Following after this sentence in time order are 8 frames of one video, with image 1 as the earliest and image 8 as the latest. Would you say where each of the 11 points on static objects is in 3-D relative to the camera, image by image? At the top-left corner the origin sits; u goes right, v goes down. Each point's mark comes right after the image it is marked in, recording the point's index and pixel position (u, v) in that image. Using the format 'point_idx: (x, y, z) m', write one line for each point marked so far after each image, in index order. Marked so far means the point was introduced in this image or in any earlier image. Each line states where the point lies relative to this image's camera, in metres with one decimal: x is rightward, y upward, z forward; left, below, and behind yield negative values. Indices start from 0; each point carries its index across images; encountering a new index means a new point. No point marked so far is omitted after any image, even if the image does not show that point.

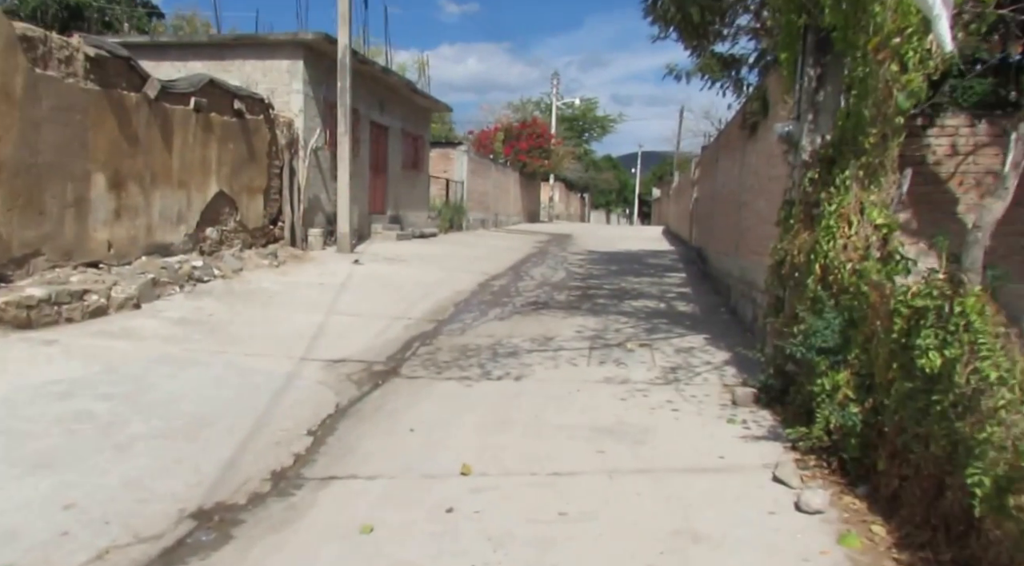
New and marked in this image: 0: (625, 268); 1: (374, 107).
0: (+2.1, +0.3, +14.5) m
1: (-3.1, +3.9, +17.3) m
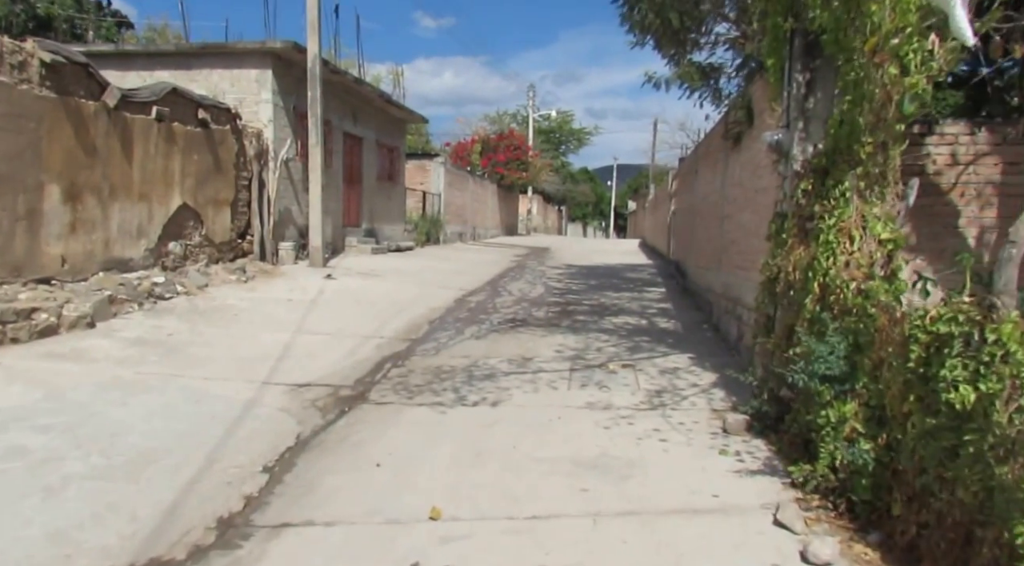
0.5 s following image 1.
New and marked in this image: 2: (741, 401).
0: (+1.7, 0.0, +14.2) m
1: (-3.6, +3.6, +16.9) m
2: (+1.8, -0.9, +6.1) m
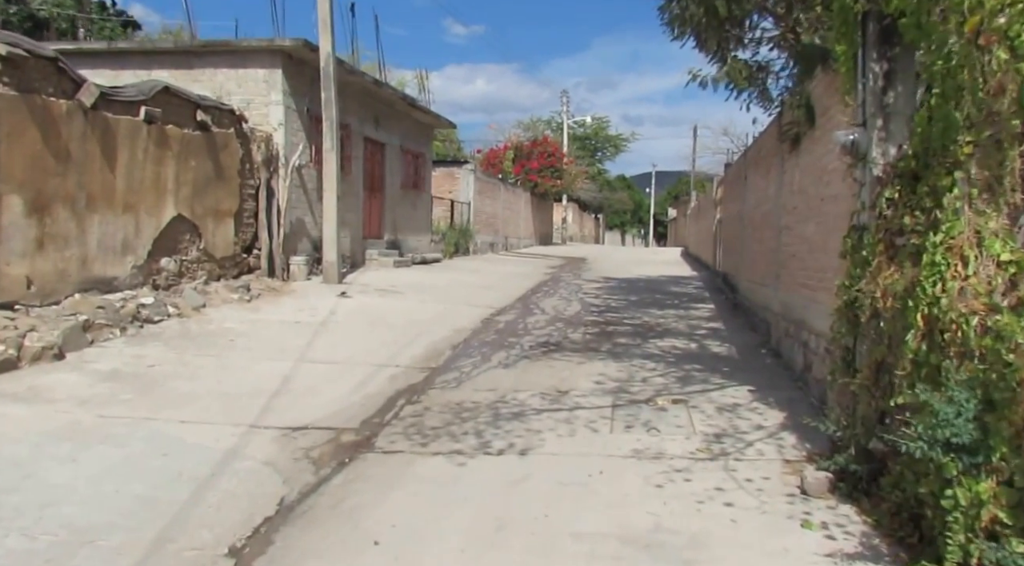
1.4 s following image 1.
0: (+2.2, -0.2, +13.1) m
1: (-3.0, +3.3, +16.0) m
2: (+2.0, -1.1, +5.0) m
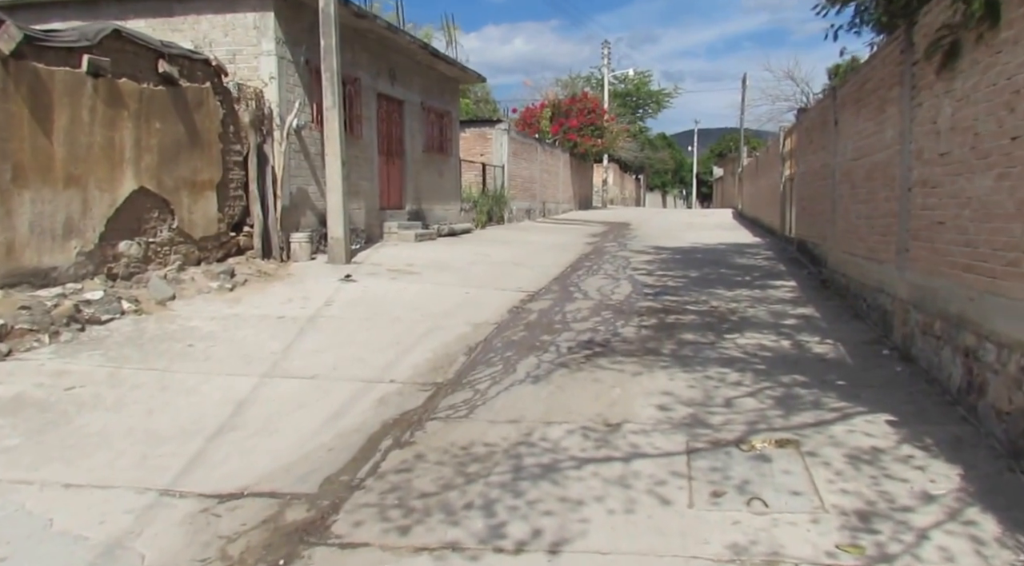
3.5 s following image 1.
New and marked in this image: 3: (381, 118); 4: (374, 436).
0: (+2.7, +0.2, +11.1) m
1: (-2.3, +3.7, +14.1) m
2: (+2.1, -1.0, +3.0) m
3: (-2.4, +3.0, +14.6) m
4: (-0.8, -0.9, +4.7) m
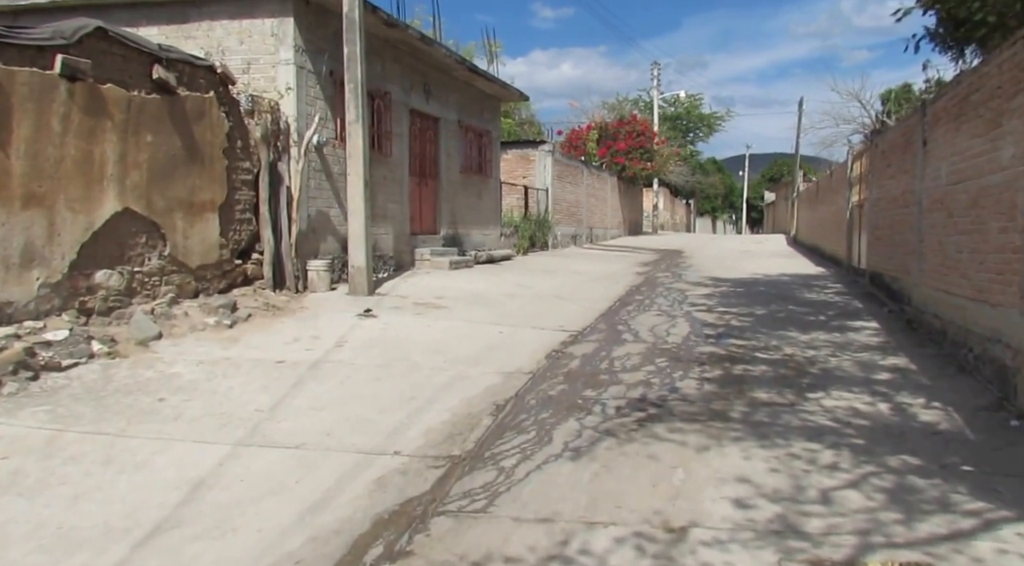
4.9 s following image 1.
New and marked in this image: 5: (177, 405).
0: (+3.2, -0.3, +9.7) m
1: (-1.6, +3.2, +13.1) m
2: (+2.1, -1.3, +1.7) m
3: (-1.6, +2.5, +13.6) m
4: (-0.7, -1.2, +3.5) m
5: (-2.2, -0.8, +5.3) m
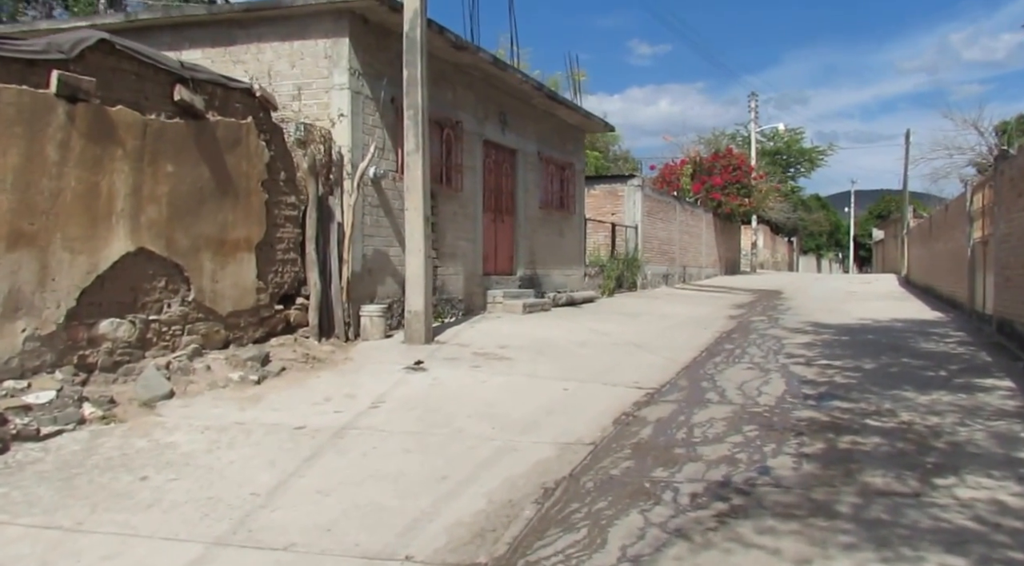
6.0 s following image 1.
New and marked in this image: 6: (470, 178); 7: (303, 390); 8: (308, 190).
0: (+4.0, -0.8, +8.3) m
1: (-0.4, +2.5, +12.5) m
2: (+1.9, -1.4, +0.5) m
3: (-0.4, +1.7, +12.9) m
4: (-0.6, -1.4, +2.6) m
5: (-1.9, -1.2, +4.6) m
6: (-0.6, +1.5, +12.1) m
7: (-1.7, -0.9, +6.7) m
8: (-2.1, +0.9, +8.3) m
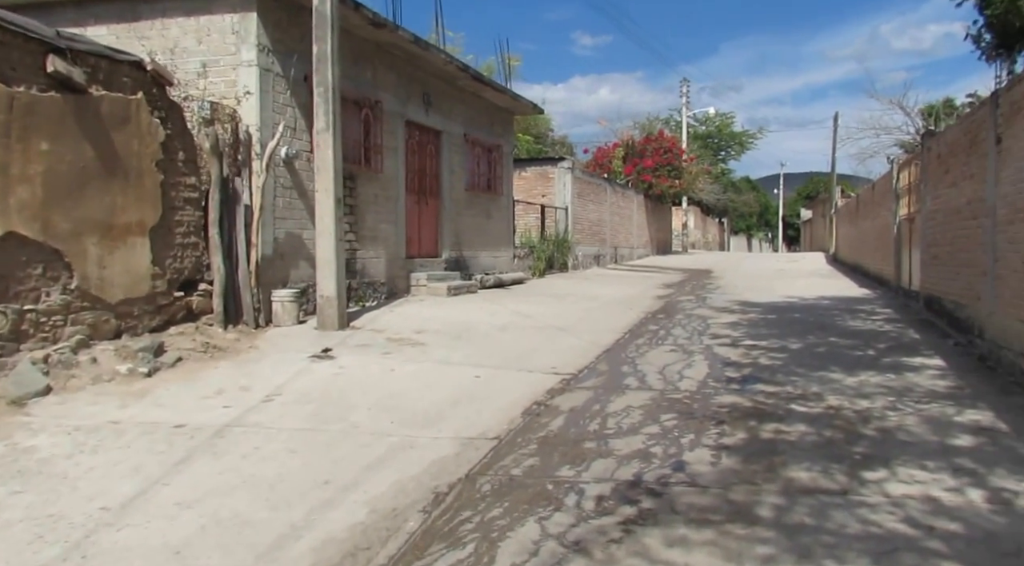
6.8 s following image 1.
0: (+3.1, -0.6, +8.0) m
1: (-1.6, +2.7, +11.7) m
2: (+1.6, -1.4, 0.0) m
3: (-1.6, +2.0, +12.2) m
4: (-1.1, -1.3, +2.0) m
5: (-2.5, -1.1, +3.8) m
6: (-1.8, +1.8, +11.4) m
7: (-2.5, -0.8, +6.0) m
8: (-3.0, +1.1, +7.5) m
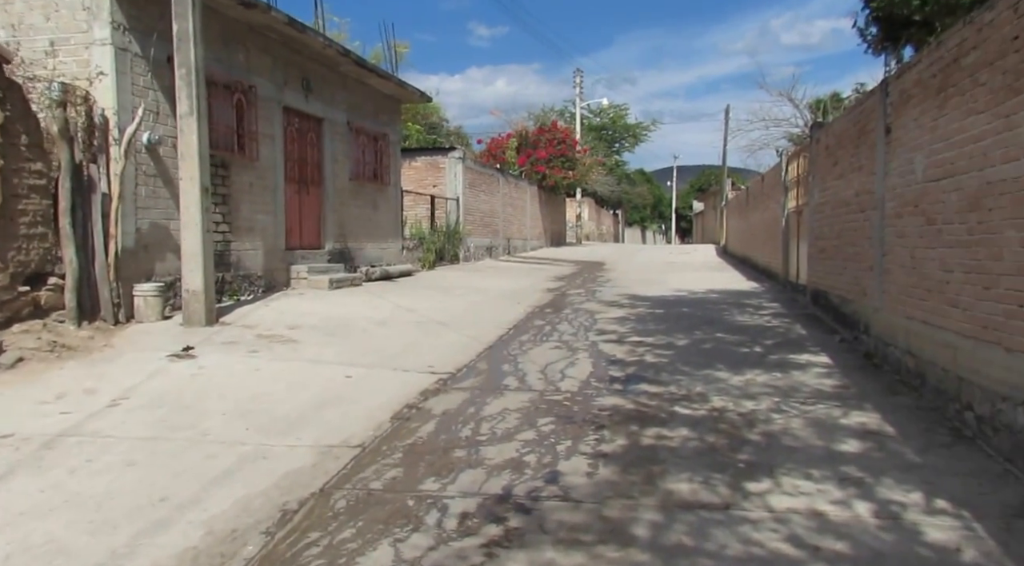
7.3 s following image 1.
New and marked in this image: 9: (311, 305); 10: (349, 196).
0: (+1.9, -0.5, +7.9) m
1: (-3.2, +2.9, +10.9) m
2: (+1.4, -1.4, -0.3) m
3: (-3.2, +2.2, +11.4) m
4: (-1.5, -1.3, +1.4) m
5: (-3.2, -1.0, +3.0) m
6: (-3.3, +1.9, +10.6) m
7: (-3.4, -0.7, +5.2) m
8: (-4.1, +1.1, +6.6) m
9: (-2.5, -0.2, +9.6) m
10: (-2.7, +1.5, +13.3) m
